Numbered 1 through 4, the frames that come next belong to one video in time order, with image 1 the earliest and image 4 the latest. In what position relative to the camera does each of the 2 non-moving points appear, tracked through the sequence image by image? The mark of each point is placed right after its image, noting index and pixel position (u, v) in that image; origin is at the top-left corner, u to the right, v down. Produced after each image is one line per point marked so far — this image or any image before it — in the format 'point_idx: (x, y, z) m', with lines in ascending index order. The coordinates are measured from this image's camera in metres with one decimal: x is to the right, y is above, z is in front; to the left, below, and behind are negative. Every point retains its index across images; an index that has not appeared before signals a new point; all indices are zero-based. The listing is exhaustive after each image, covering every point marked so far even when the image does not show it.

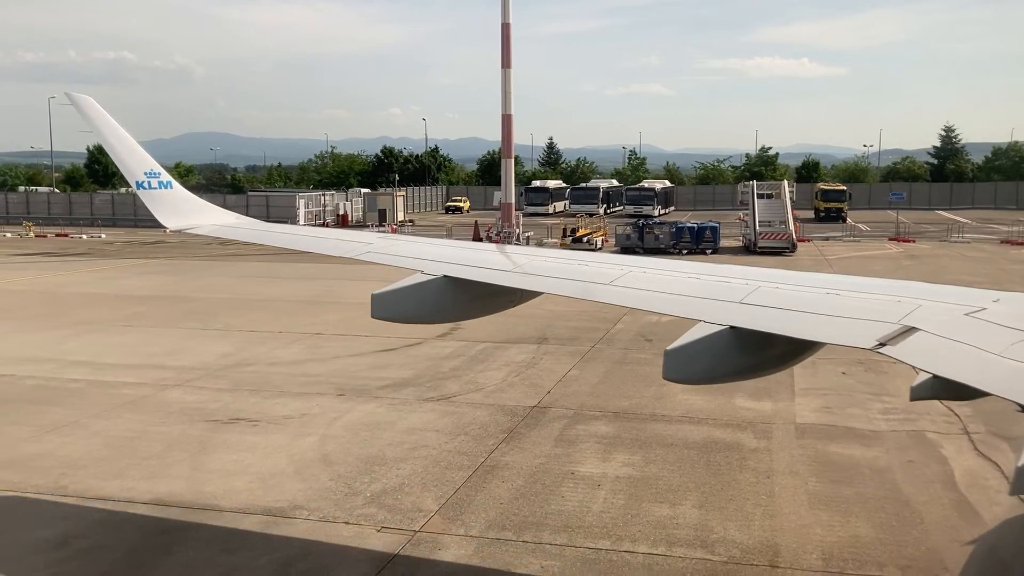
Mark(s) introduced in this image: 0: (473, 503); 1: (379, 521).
0: (-0.5, -3.1, +9.5) m
1: (-1.7, -3.1, +8.9) m
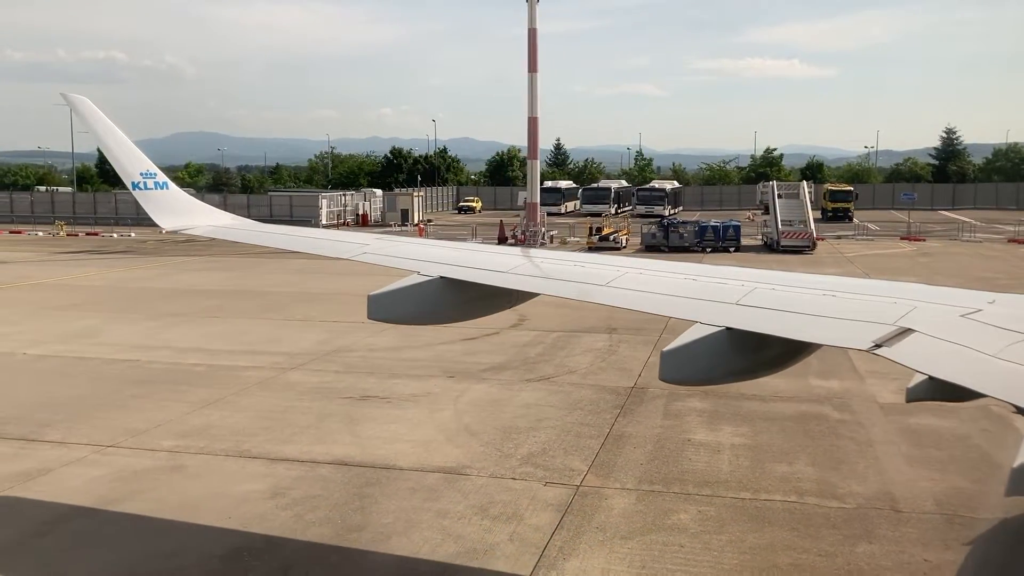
0: (+1.7, -2.8, +10.7) m
1: (+0.5, -2.9, +10.1) m
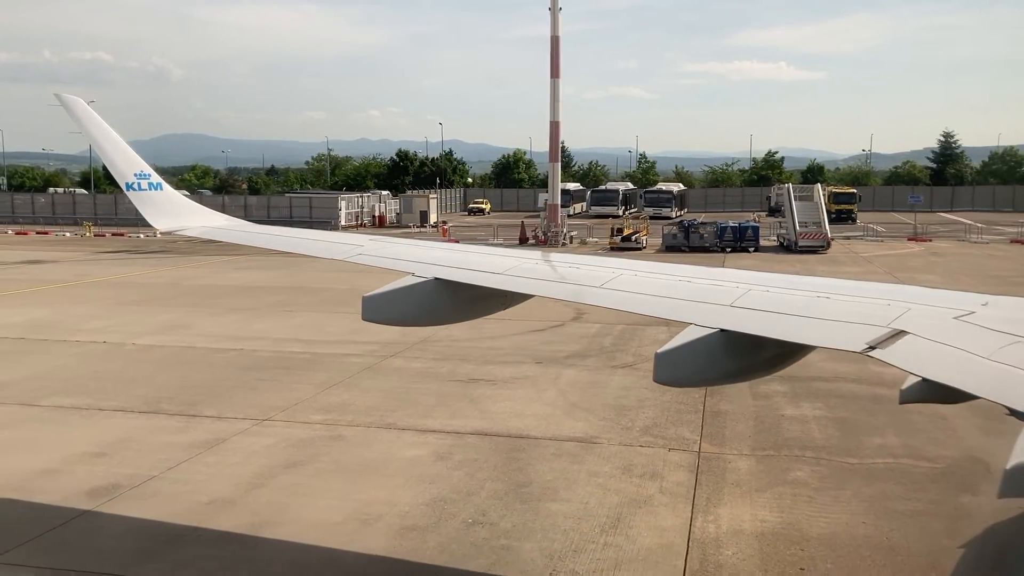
0: (+3.9, -2.6, +12.0) m
1: (+2.6, -2.7, +11.3) m
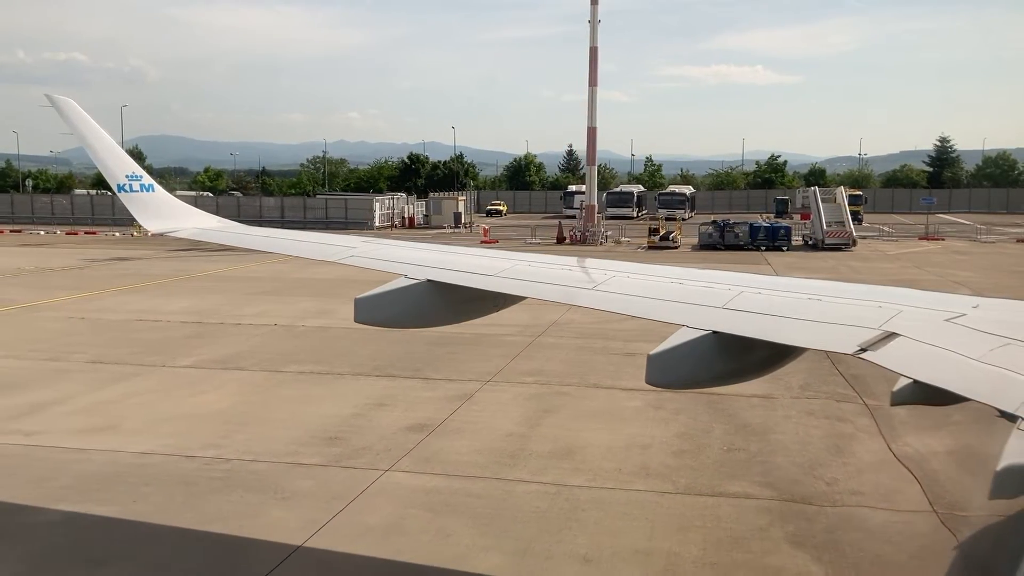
0: (+7.9, -2.3, +14.5) m
1: (+6.7, -2.3, +13.8) m
